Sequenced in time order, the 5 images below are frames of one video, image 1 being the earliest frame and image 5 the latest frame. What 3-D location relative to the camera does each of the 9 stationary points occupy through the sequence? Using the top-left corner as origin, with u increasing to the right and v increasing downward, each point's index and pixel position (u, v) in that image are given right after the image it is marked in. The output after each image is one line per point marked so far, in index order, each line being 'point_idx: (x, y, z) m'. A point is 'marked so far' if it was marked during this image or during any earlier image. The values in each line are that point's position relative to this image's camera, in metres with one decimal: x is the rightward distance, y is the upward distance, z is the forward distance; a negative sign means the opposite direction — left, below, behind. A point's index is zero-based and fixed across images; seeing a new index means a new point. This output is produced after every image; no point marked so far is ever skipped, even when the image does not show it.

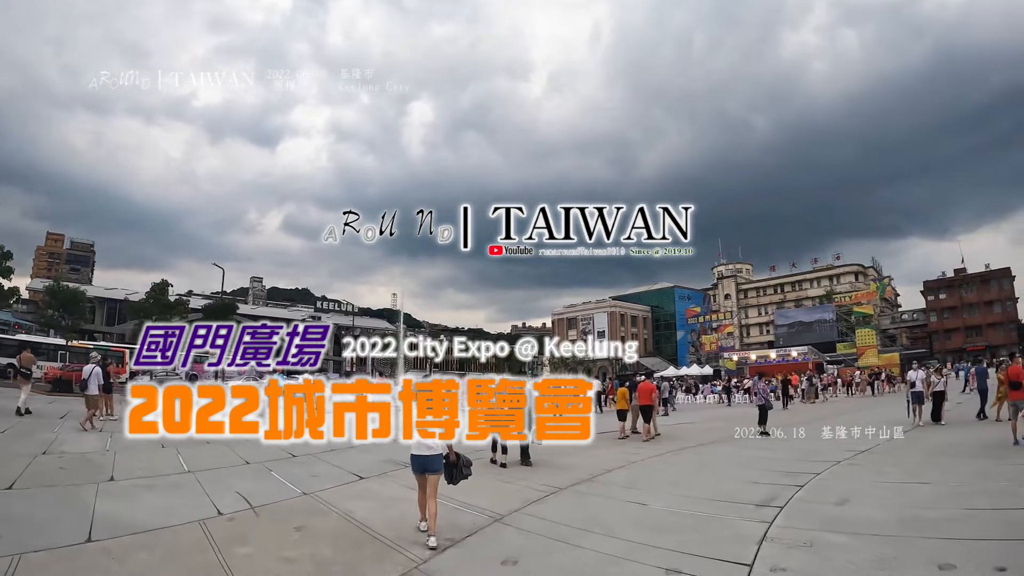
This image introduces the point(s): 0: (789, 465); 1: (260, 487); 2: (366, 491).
0: (+5.2, -3.3, +10.9) m
1: (-3.1, -2.5, +7.1) m
2: (-1.8, -2.6, +7.4) m
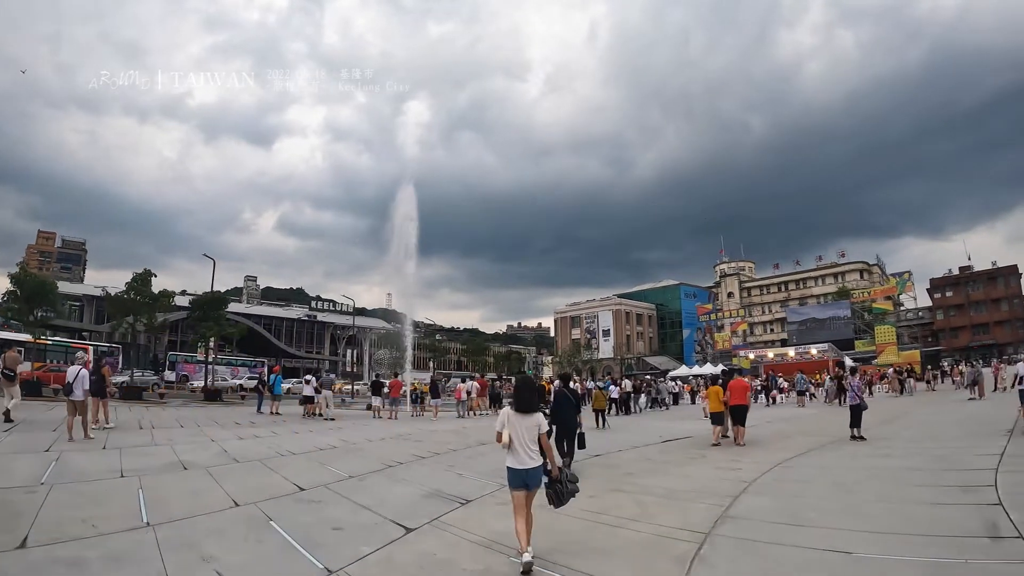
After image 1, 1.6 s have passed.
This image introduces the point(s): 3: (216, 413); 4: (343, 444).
0: (+6.3, -2.9, +8.4) m
1: (-2.0, -2.1, +4.5) m
2: (-0.7, -2.2, +4.7) m
3: (-8.5, -3.5, +16.6) m
4: (-3.2, -2.9, +10.8) m
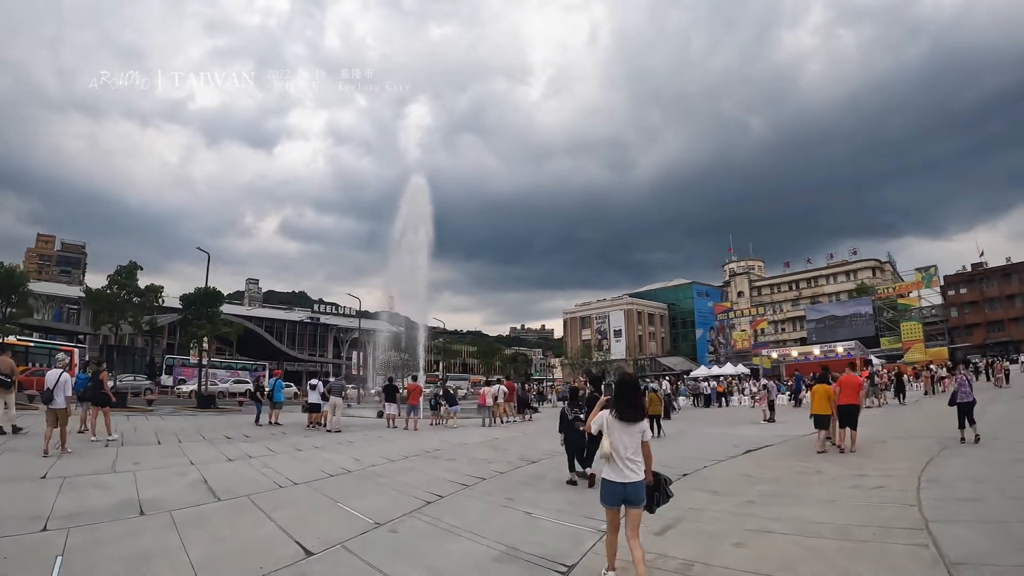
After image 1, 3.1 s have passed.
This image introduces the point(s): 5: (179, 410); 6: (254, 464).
0: (+7.3, -2.5, +6.0) m
1: (-1.1, -1.7, +2.1) m
2: (+0.2, -1.8, +2.4) m
3: (-7.5, -3.3, +14.3) m
4: (-2.2, -2.6, +8.4) m
5: (-11.1, -4.1, +19.4) m
6: (-3.7, -2.6, +8.4) m
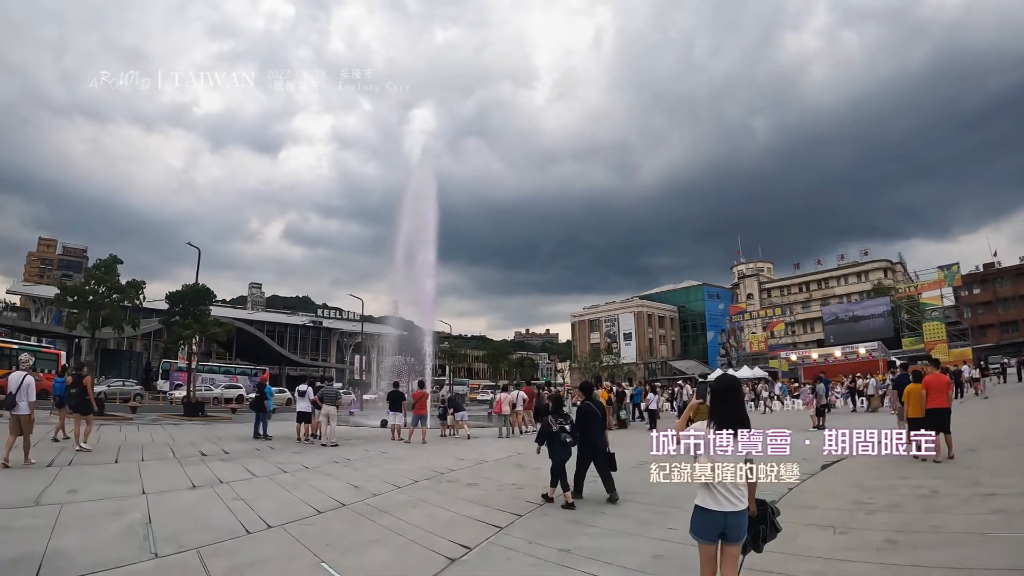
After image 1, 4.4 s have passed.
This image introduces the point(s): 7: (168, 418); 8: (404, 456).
0: (+7.7, -2.2, +4.1) m
1: (-0.7, -1.5, +0.3) m
2: (+0.6, -1.6, +0.5) m
3: (-7.0, -3.1, +12.5) m
4: (-1.8, -2.4, +6.6) m
5: (-10.6, -4.0, +17.6) m
6: (-3.3, -2.3, +6.6) m
7: (-10.4, -3.9, +17.6) m
8: (-1.9, -2.9, +10.0) m
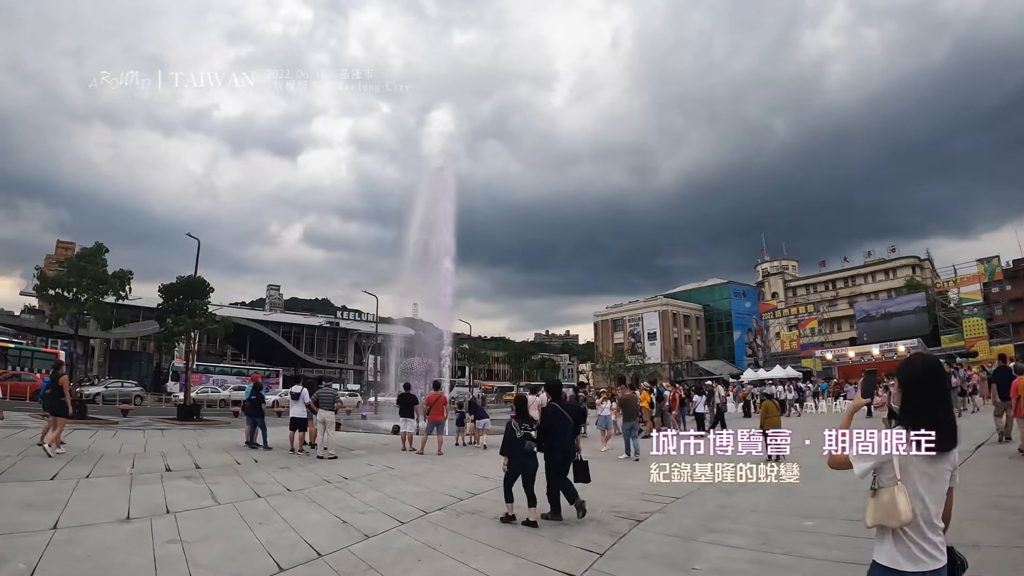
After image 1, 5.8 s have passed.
0: (+8.0, -1.8, +1.9) m
1: (-0.5, -1.1, -1.6) m
2: (+0.8, -1.2, -1.4) m
3: (-6.4, -2.9, +10.7) m
4: (-1.4, -2.0, +4.7) m
5: (-9.8, -3.7, +16.0) m
6: (-2.9, -2.0, +4.7) m
7: (-9.7, -3.7, +15.9) m
8: (-1.4, -2.6, +8.1) m
